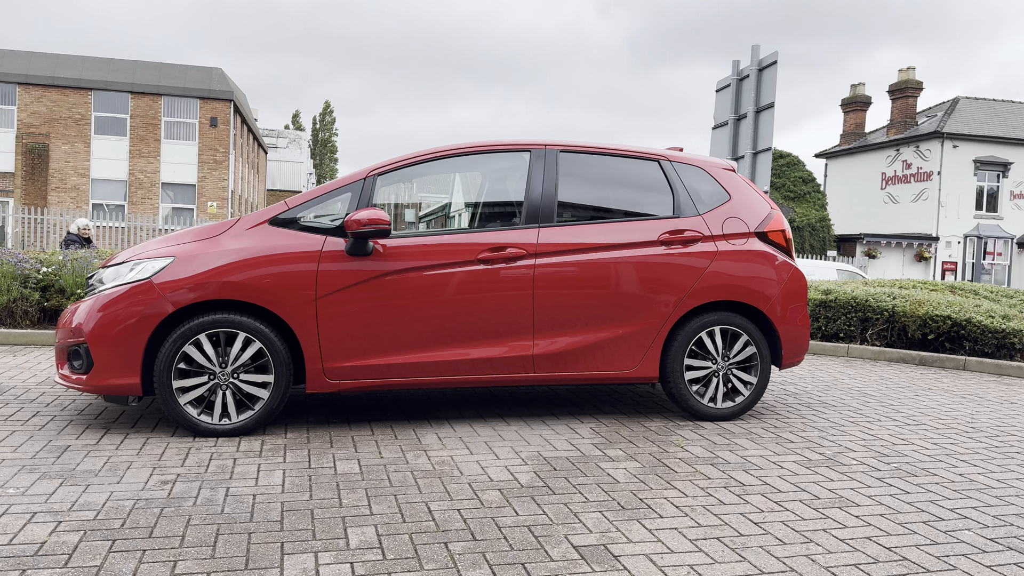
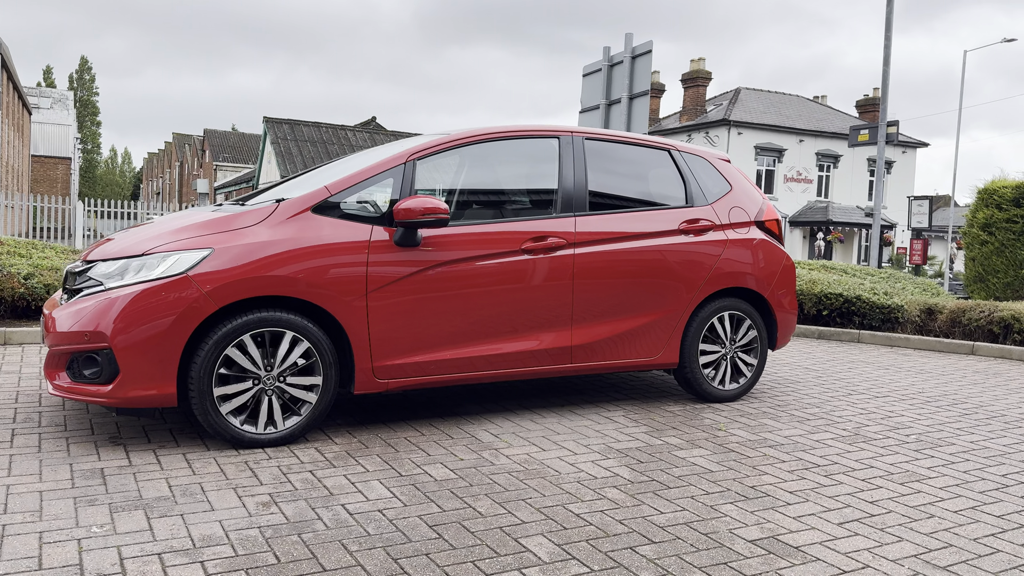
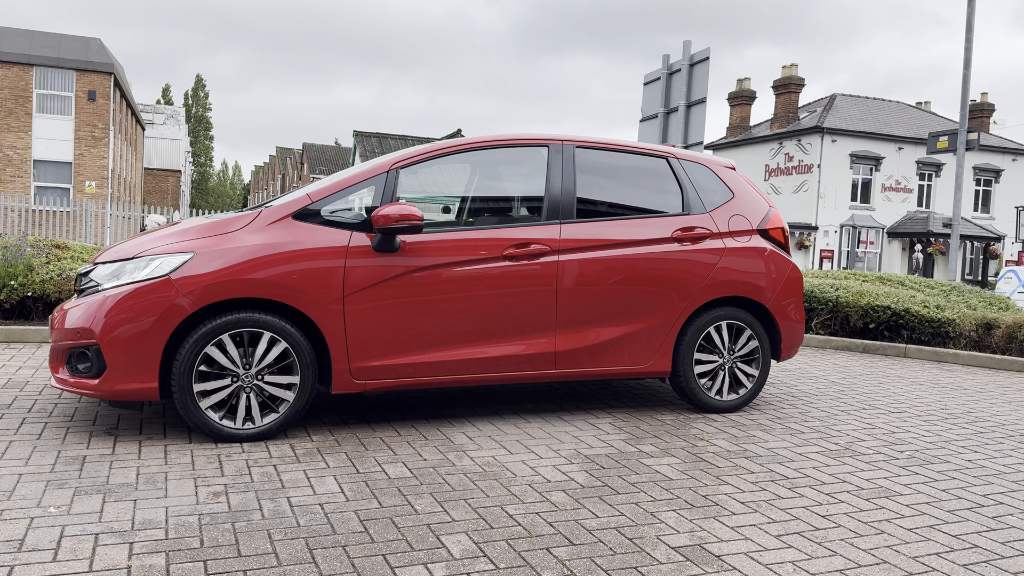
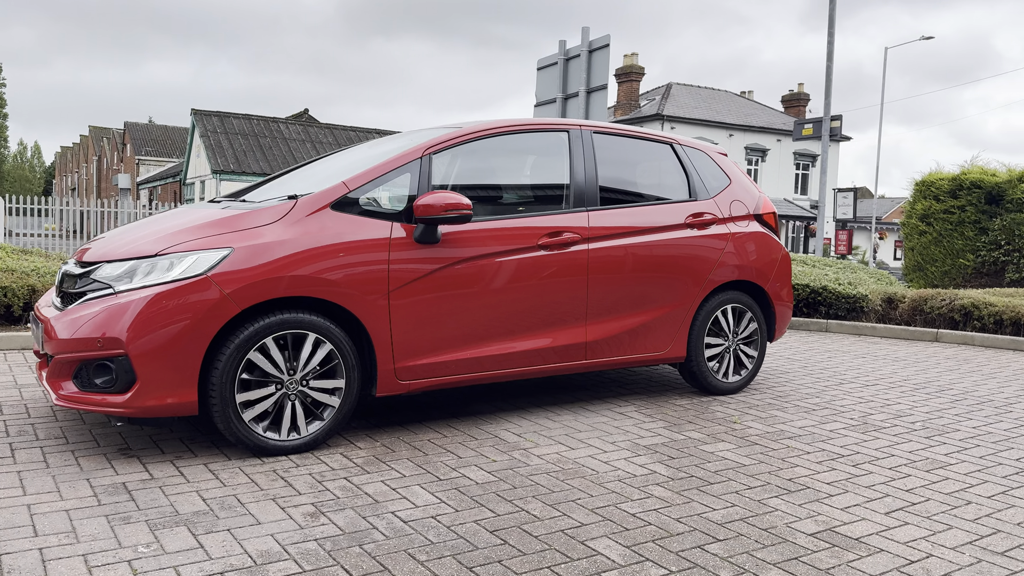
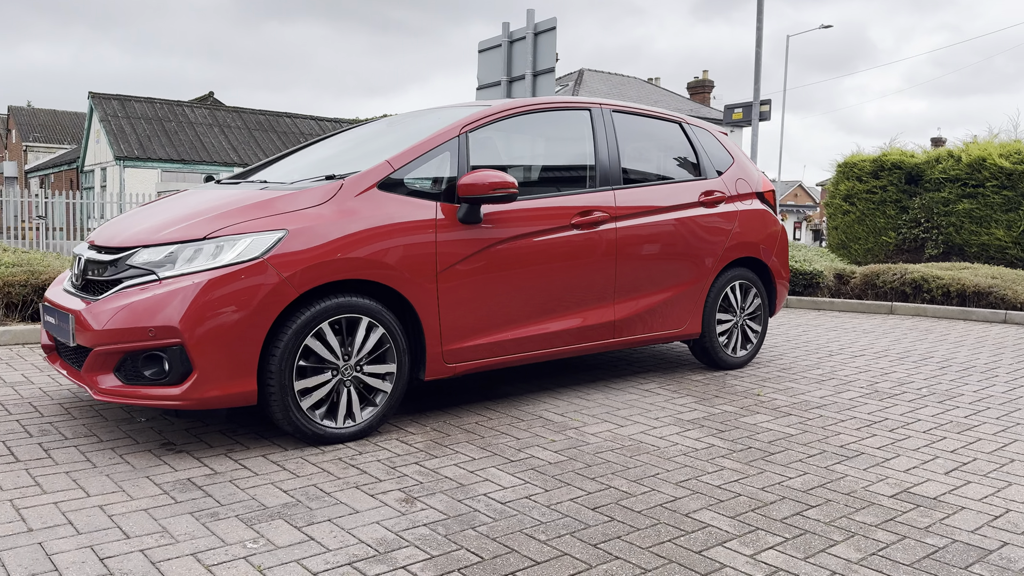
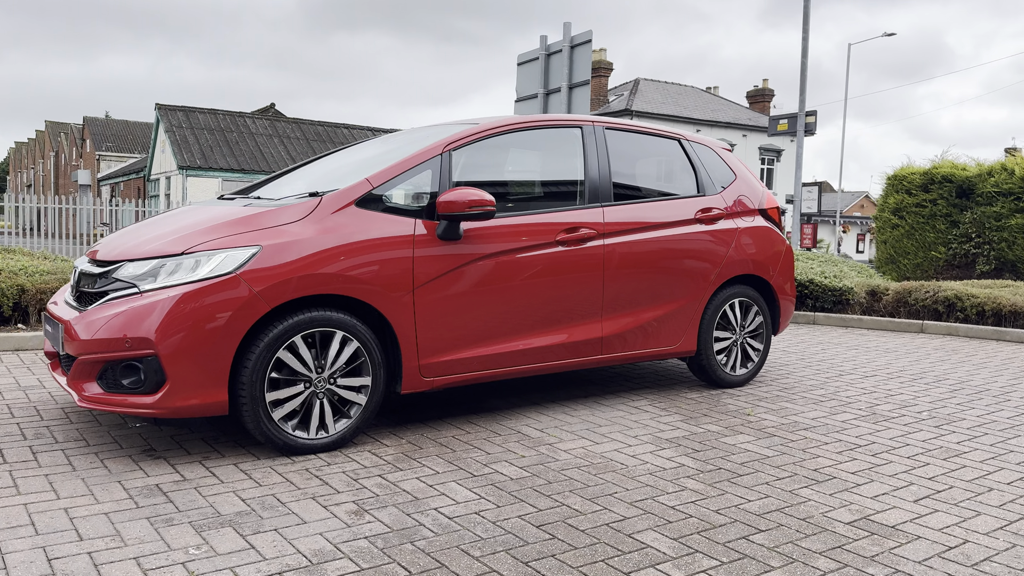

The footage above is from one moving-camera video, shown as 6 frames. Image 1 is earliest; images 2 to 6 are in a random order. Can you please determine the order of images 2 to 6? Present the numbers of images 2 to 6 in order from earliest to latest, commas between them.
3, 2, 4, 6, 5
